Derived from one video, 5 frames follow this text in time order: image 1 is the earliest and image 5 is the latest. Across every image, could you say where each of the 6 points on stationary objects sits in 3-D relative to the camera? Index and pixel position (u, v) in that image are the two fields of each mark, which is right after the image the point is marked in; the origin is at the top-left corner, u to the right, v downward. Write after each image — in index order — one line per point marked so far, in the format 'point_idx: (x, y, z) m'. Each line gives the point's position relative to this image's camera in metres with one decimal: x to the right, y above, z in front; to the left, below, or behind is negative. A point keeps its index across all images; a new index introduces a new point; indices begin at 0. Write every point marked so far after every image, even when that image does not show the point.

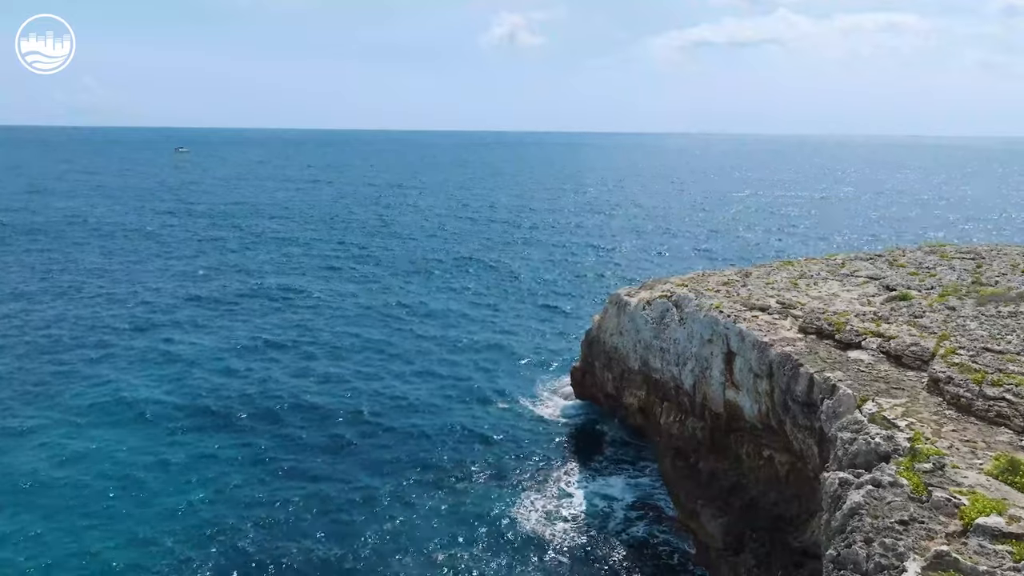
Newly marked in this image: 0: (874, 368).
0: (+9.1, -2.0, +17.6) m
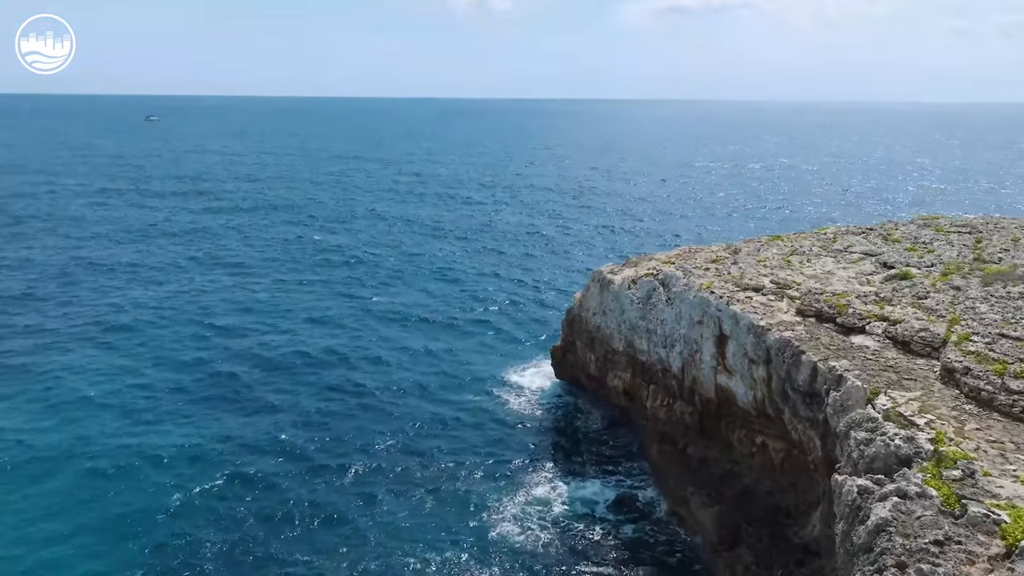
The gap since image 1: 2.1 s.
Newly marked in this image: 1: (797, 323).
0: (+8.6, -1.6, +16.5) m
1: (+7.8, -1.0, +19.2) m
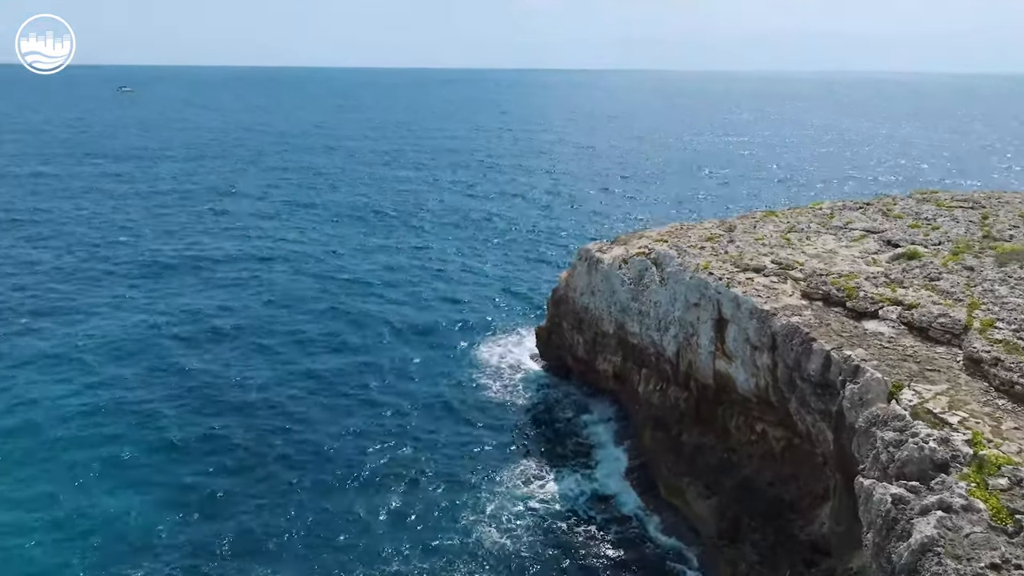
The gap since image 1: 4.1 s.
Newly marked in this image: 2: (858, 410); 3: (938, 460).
0: (+8.5, -1.2, +15.4) m
1: (+7.5, -0.5, +18.0) m
2: (+6.8, -2.4, +13.8) m
3: (+6.8, -2.7, +11.2) m
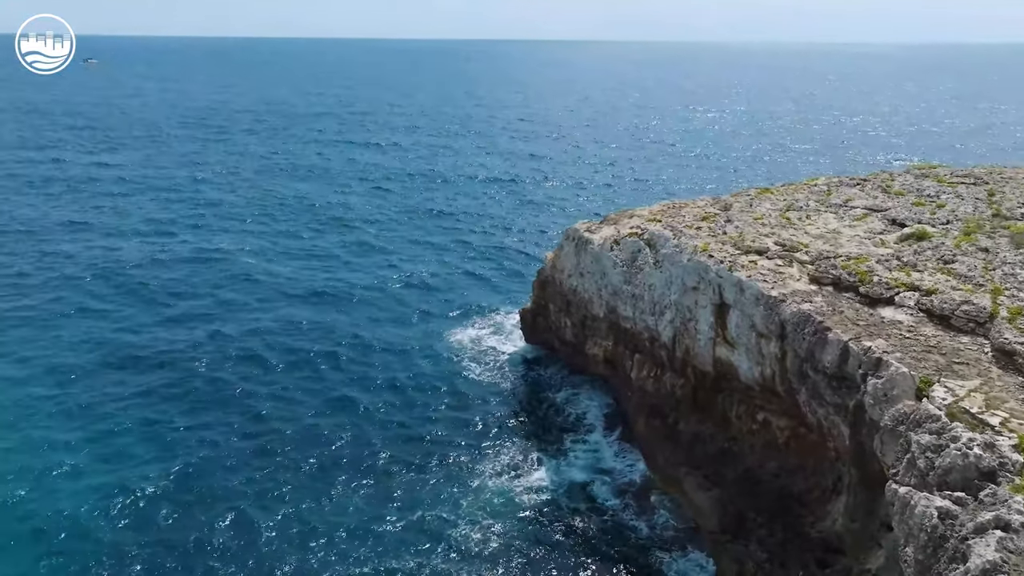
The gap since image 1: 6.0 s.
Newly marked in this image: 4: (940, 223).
0: (+8.4, -0.9, +14.5) m
1: (+7.3, -0.1, +17.1) m
2: (+6.8, -2.2, +12.9) m
3: (+6.9, -2.6, +10.3) m
4: (+12.1, +1.8, +19.9) m
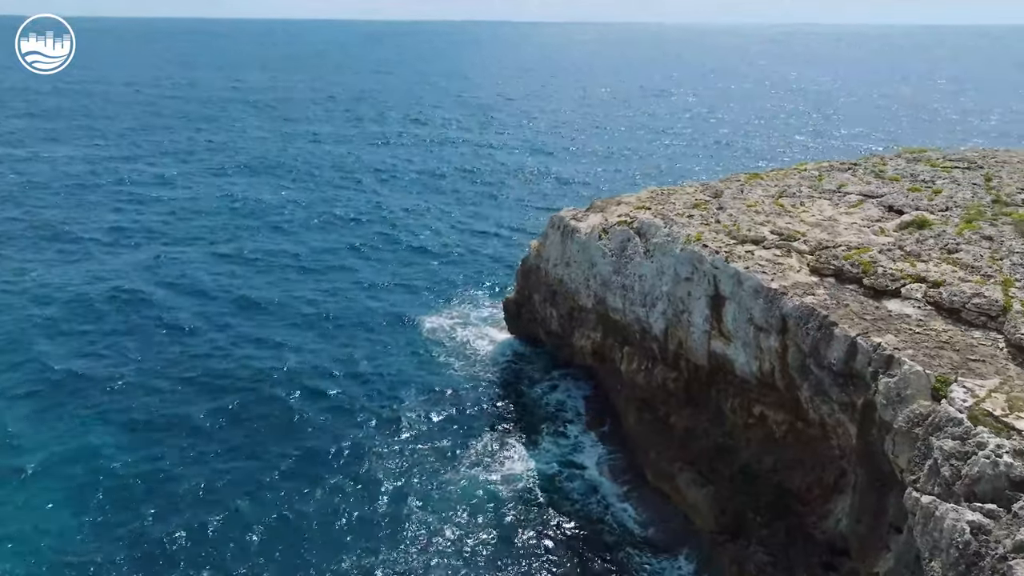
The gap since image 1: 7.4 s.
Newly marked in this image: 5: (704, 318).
0: (+8.3, -0.8, +13.9) m
1: (+7.1, +0.1, +16.4) m
2: (+6.7, -2.1, +12.3) m
3: (+6.9, -2.6, +9.6) m
4: (+11.7, +2.1, +19.3) m
5: (+5.3, -0.8, +19.4) m
